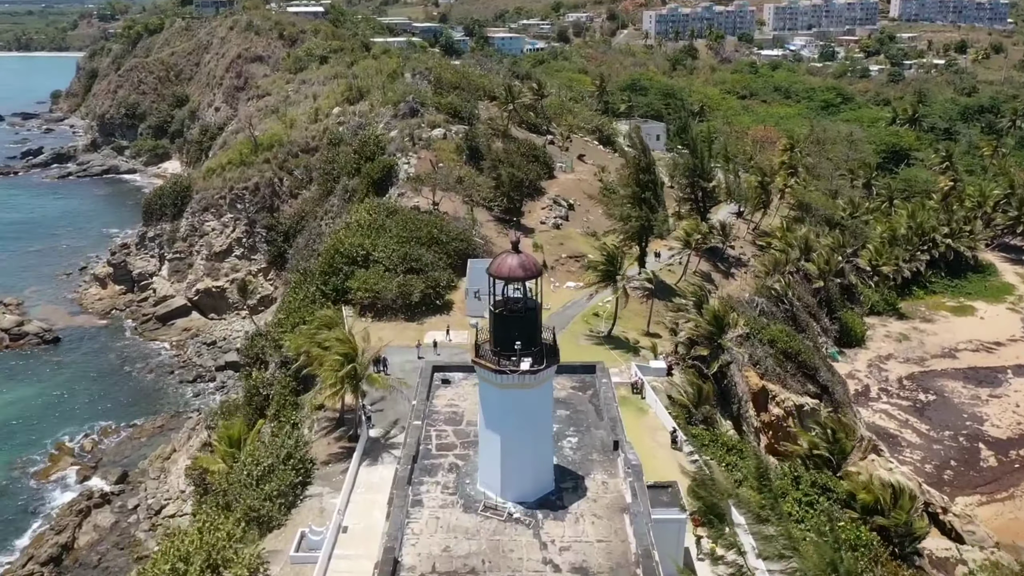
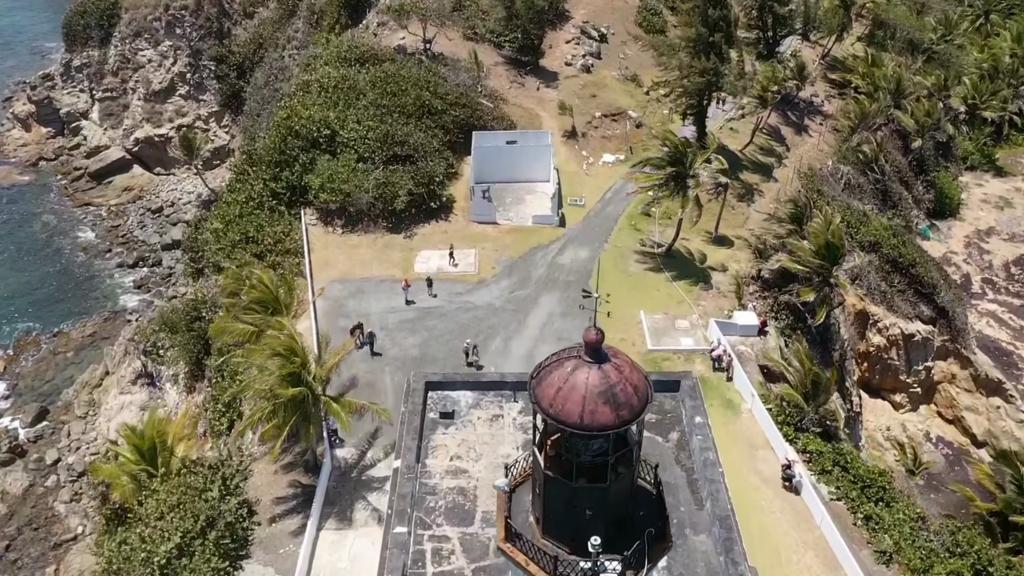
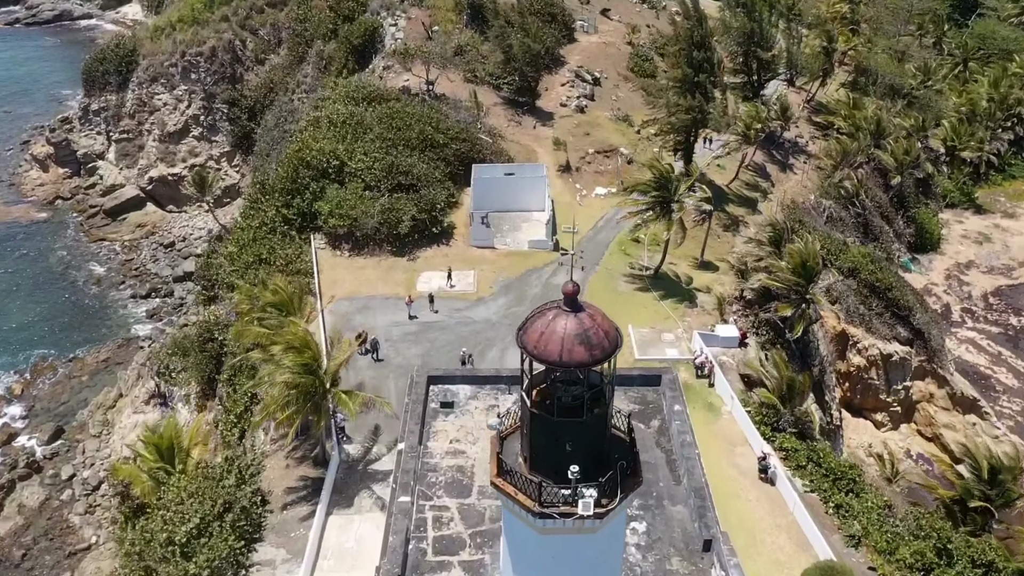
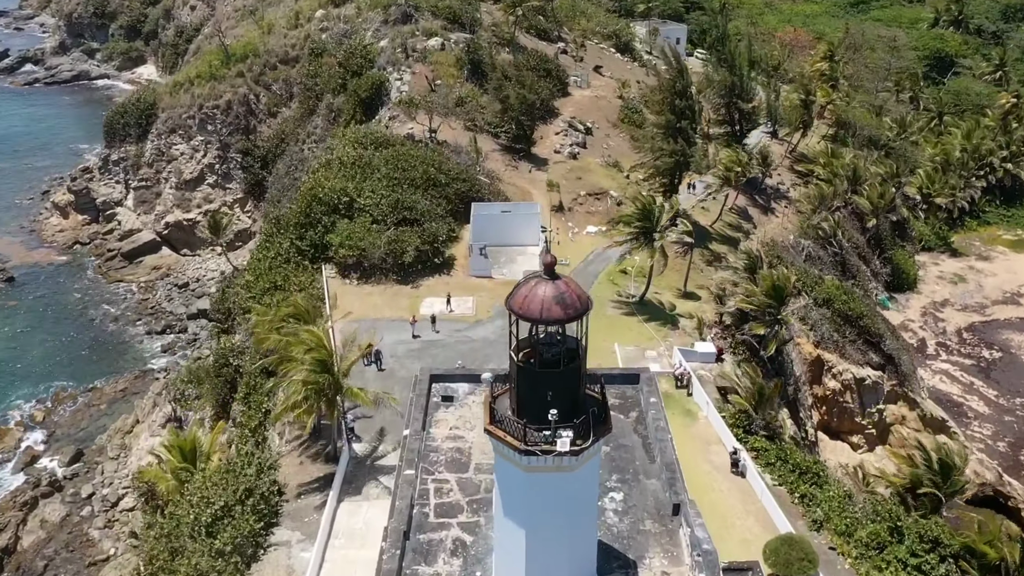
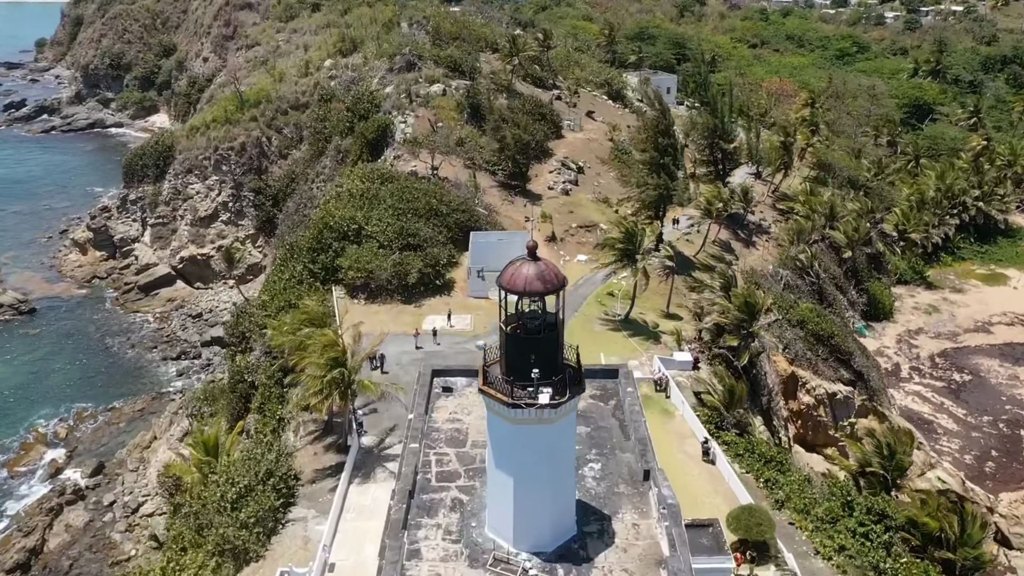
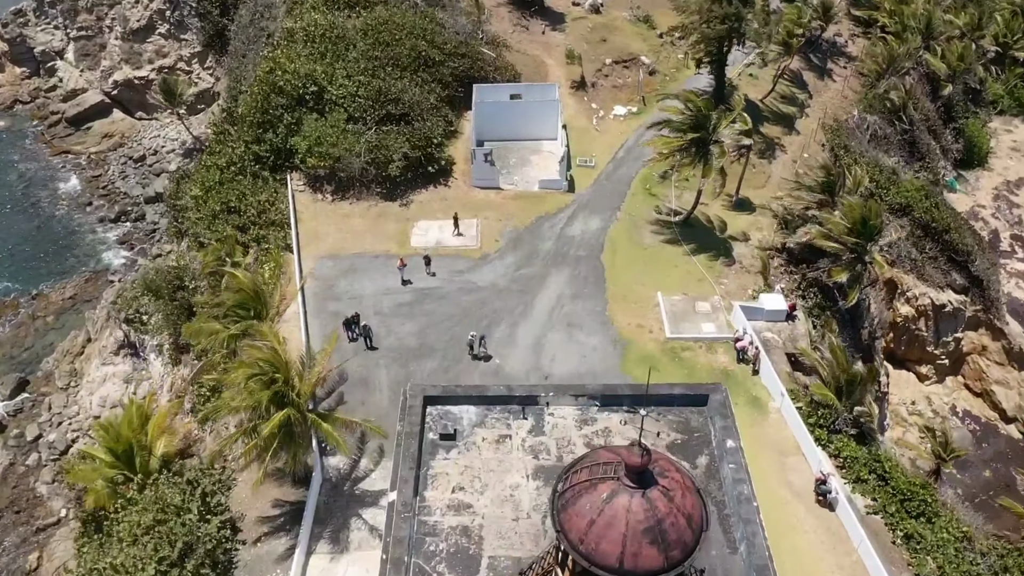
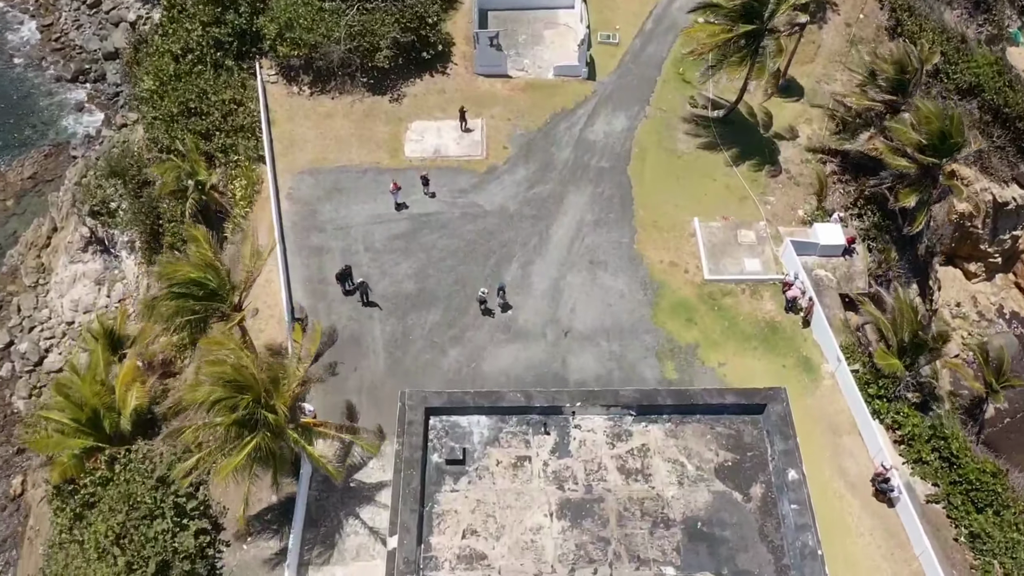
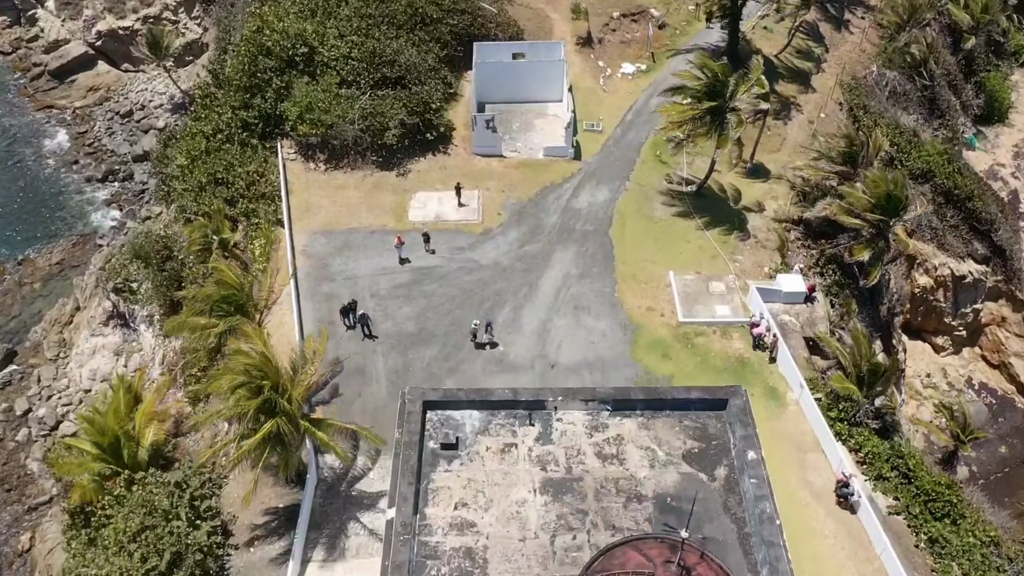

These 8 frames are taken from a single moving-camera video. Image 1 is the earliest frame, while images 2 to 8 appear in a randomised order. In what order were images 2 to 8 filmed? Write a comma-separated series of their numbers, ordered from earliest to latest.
5, 4, 3, 2, 6, 8, 7
